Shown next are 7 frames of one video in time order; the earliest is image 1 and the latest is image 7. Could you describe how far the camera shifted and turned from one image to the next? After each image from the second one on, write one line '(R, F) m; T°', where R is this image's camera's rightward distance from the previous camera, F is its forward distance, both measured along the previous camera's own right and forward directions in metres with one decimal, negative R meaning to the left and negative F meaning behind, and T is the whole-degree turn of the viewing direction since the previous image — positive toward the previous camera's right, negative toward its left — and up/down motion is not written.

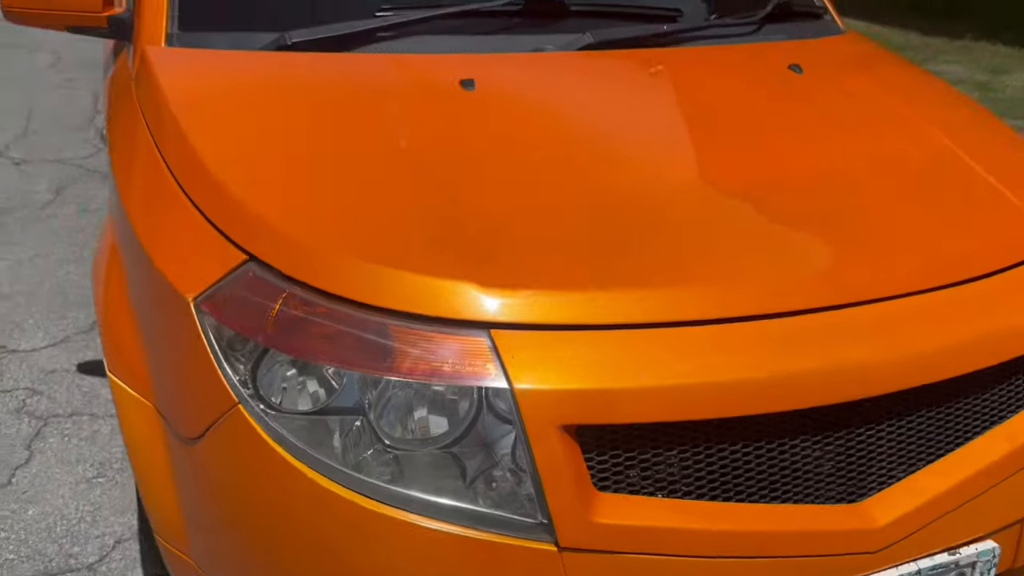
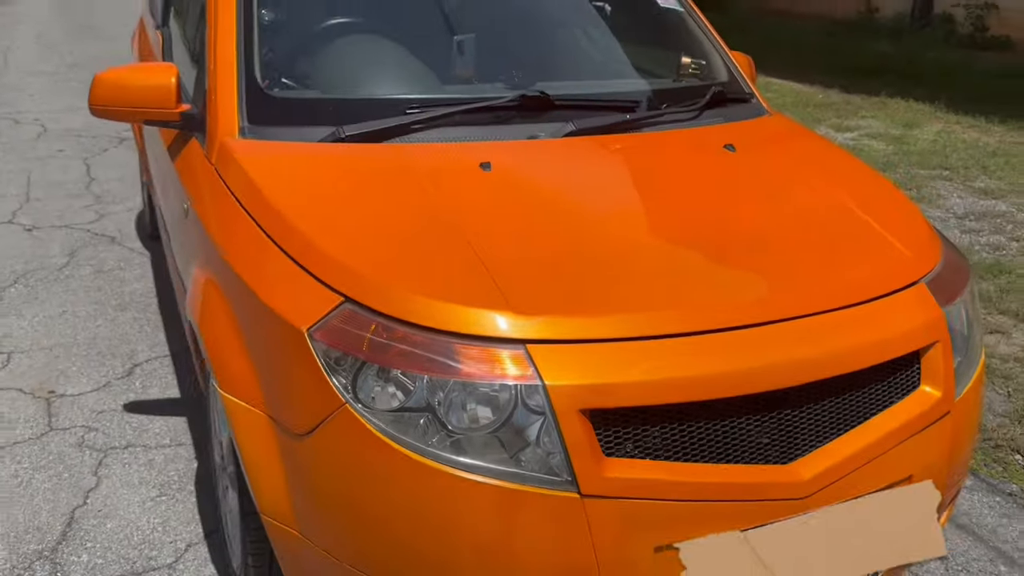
(-0.1, -0.5) m; +3°
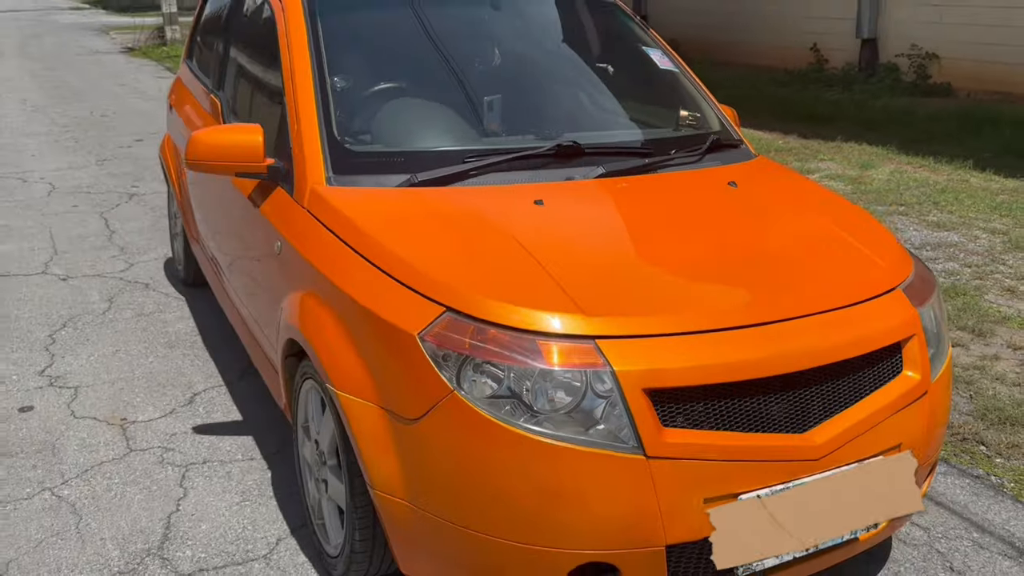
(-0.3, -0.4) m; +2°
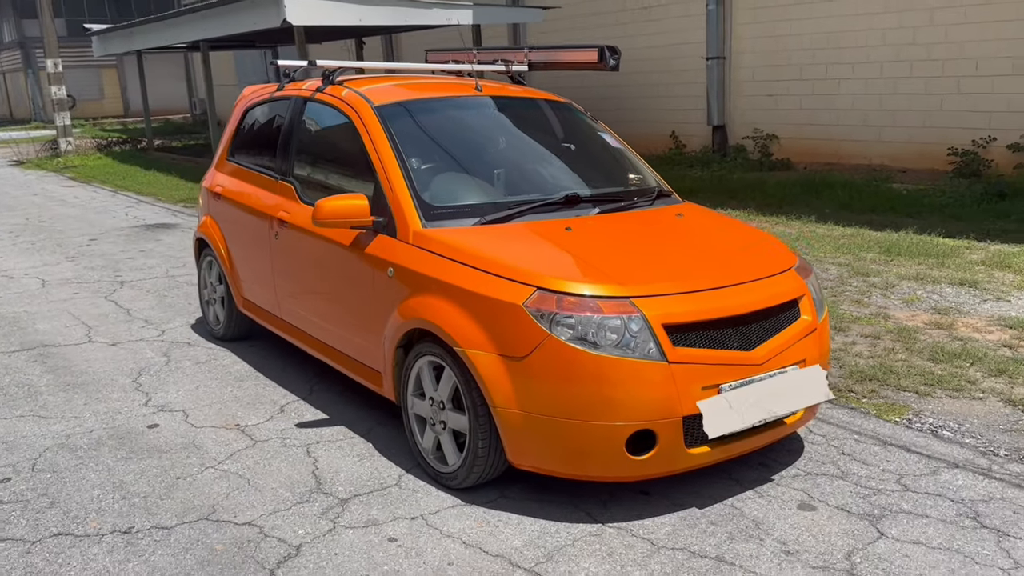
(-0.8, -1.3) m; +8°
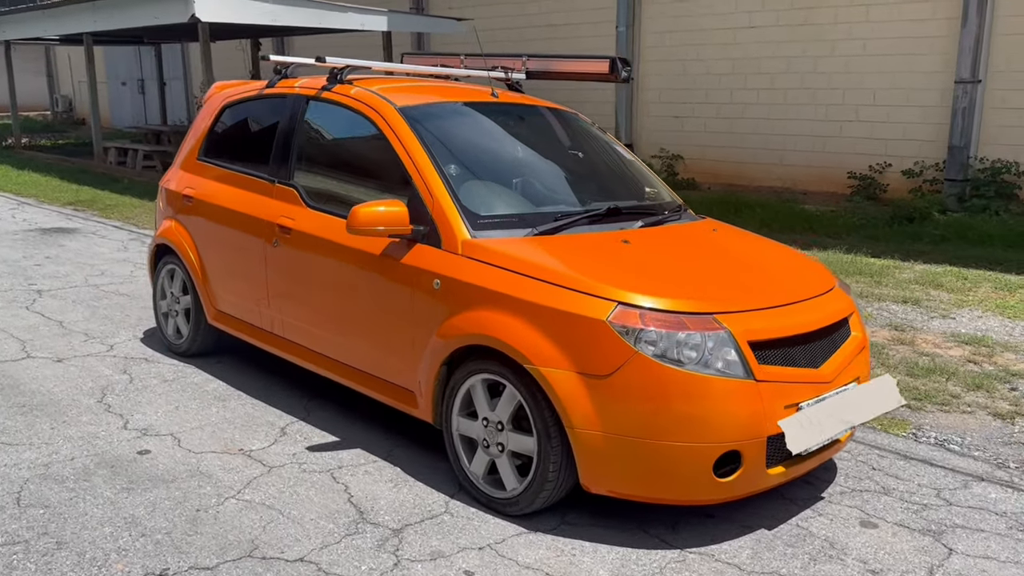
(-0.8, +0.2) m; +9°
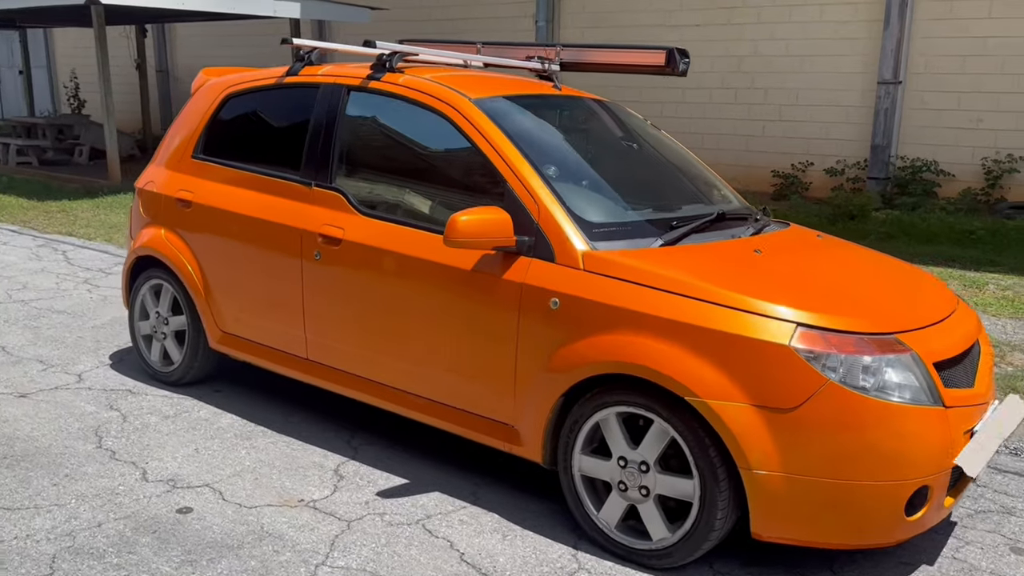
(-0.9, +0.6) m; +8°
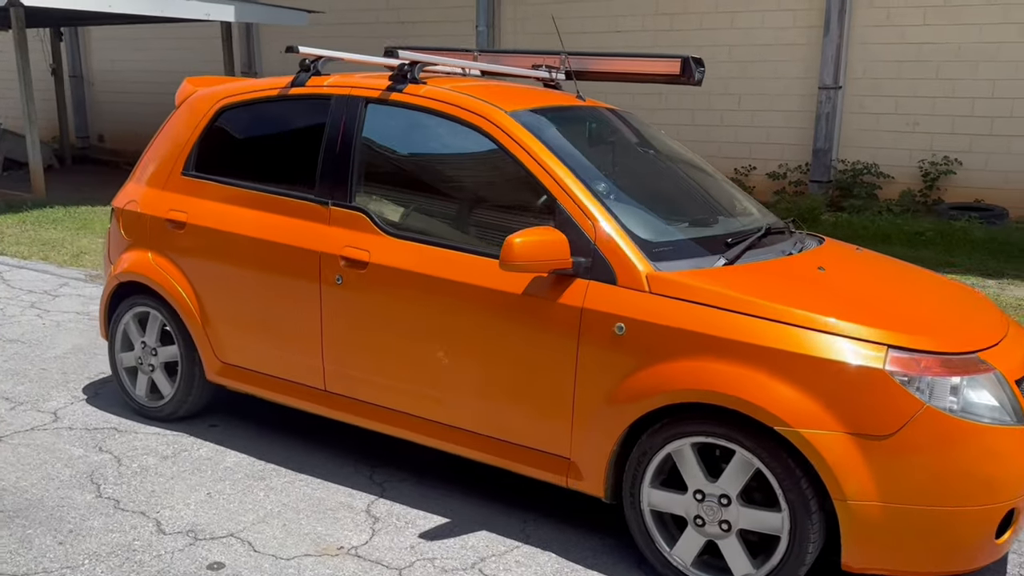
(-0.5, +0.2) m; +5°
